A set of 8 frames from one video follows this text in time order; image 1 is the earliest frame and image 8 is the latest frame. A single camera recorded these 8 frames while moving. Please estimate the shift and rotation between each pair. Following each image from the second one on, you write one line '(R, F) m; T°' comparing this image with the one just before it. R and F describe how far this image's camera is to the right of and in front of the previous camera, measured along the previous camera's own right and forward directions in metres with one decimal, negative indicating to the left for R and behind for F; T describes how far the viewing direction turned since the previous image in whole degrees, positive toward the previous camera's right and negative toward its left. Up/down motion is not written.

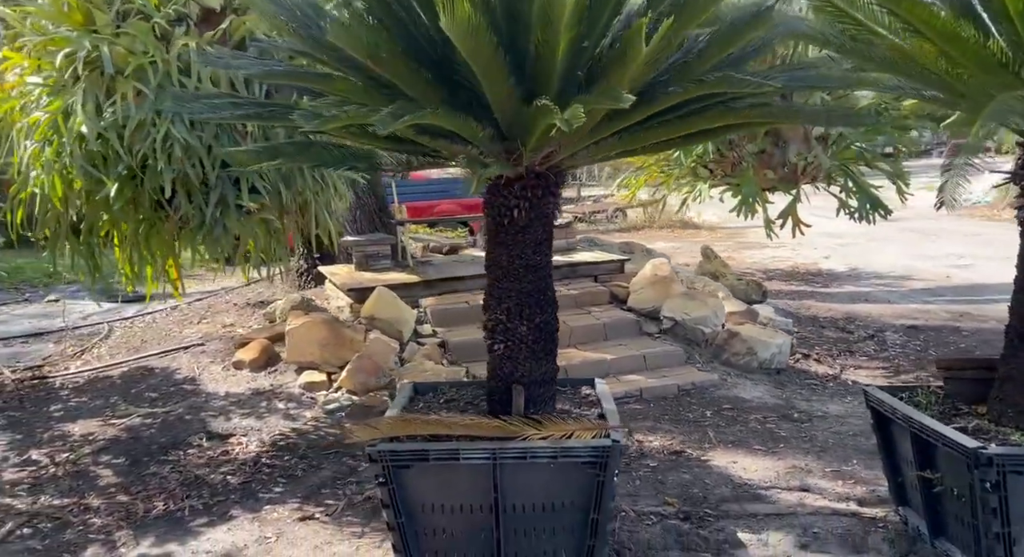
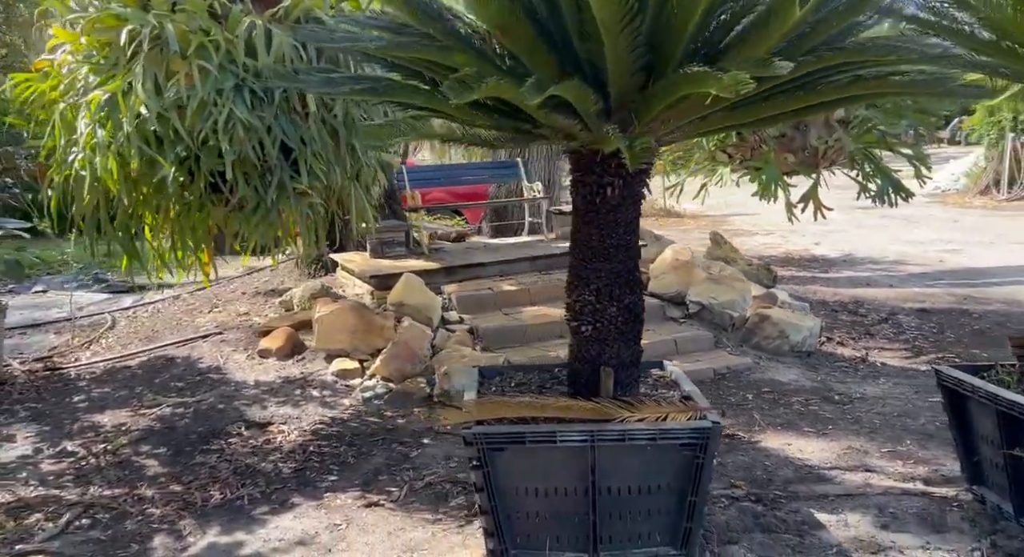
(-0.4, +0.1) m; +2°
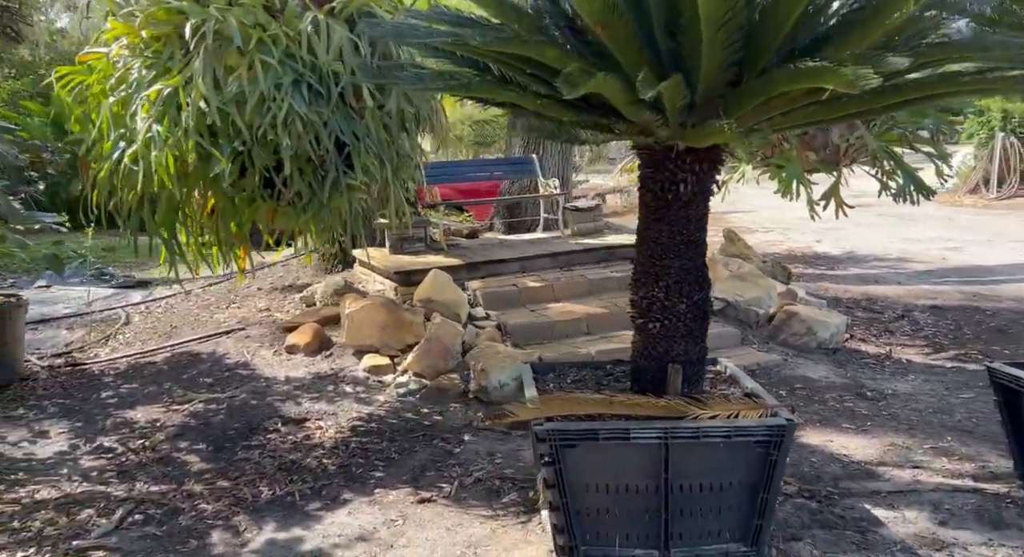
(-0.3, 0.0) m; +1°
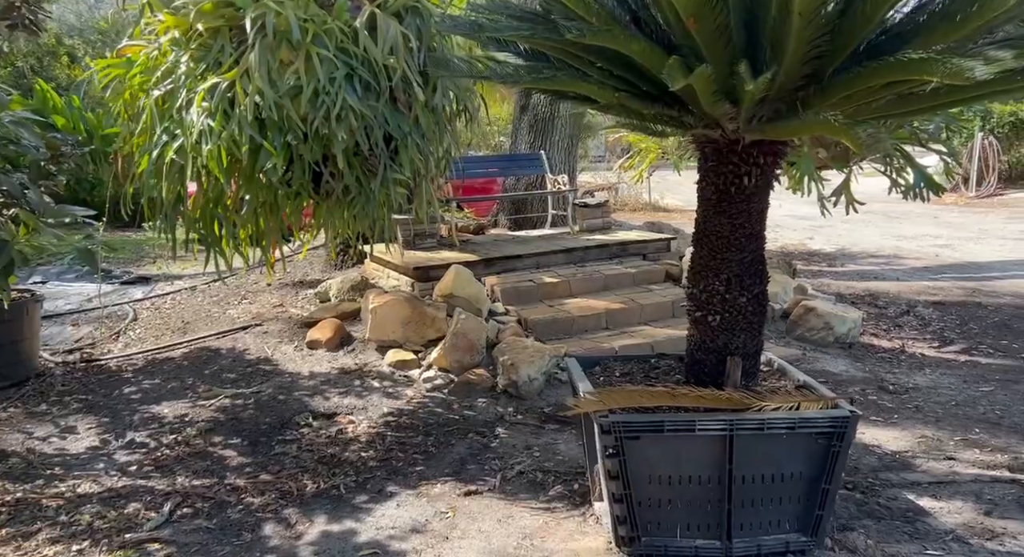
(-0.3, 0.0) m; +2°
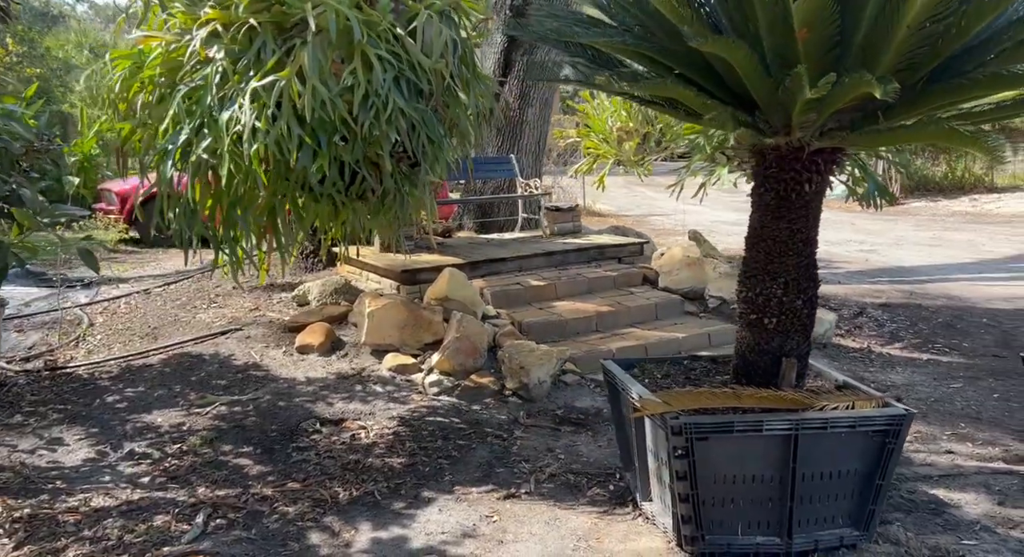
(-0.6, 0.0) m; +6°
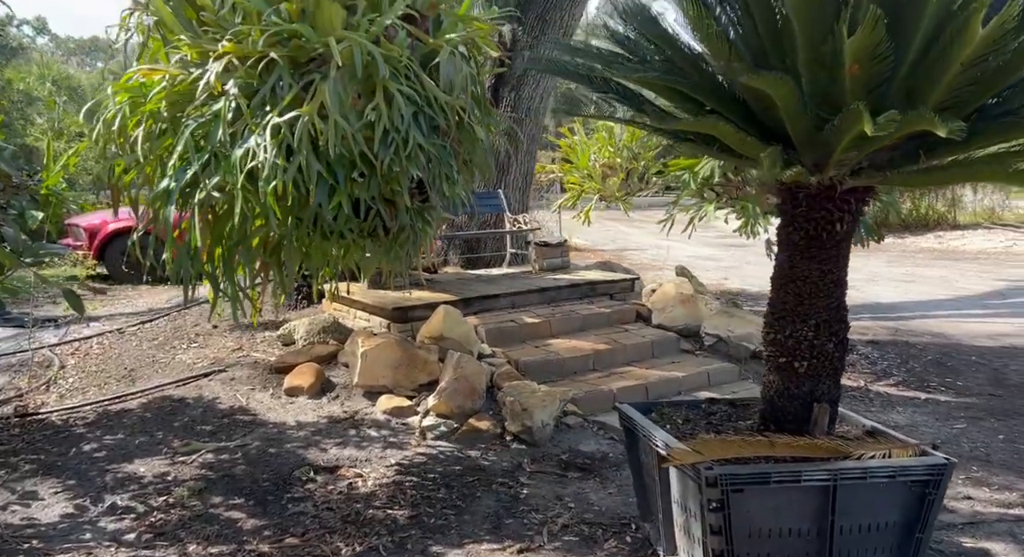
(-0.2, +0.2) m; +2°
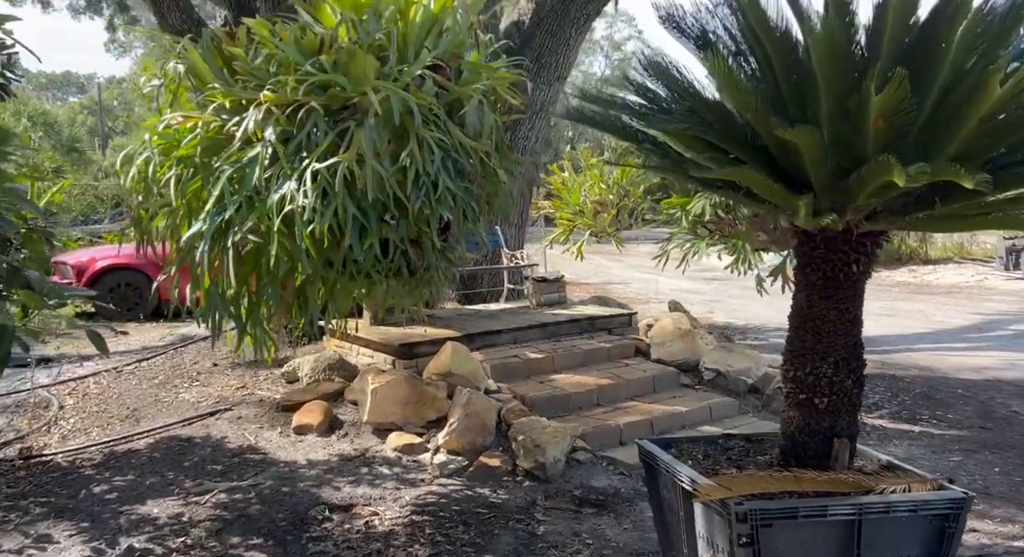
(-0.2, -0.1) m; +2°
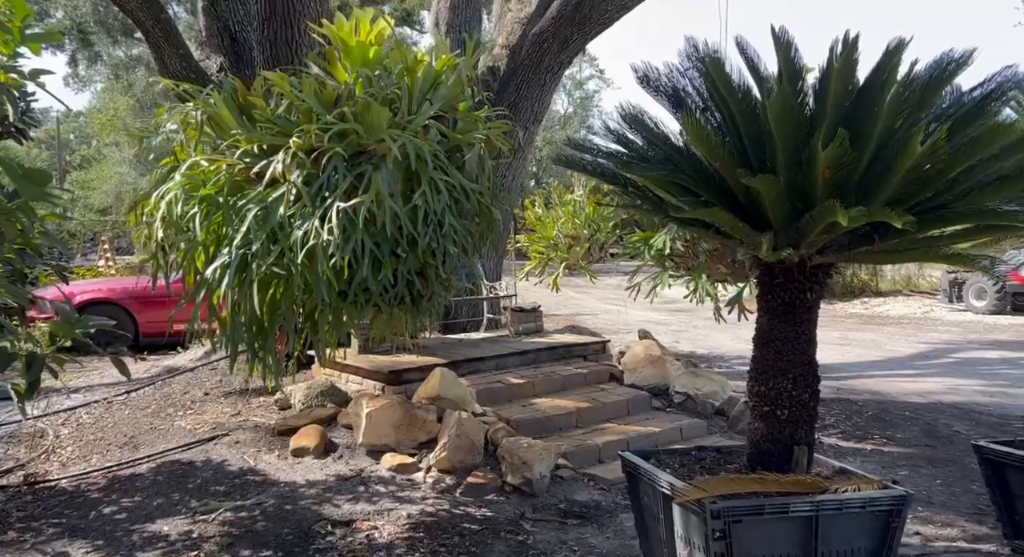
(-0.1, -0.4) m; +2°
